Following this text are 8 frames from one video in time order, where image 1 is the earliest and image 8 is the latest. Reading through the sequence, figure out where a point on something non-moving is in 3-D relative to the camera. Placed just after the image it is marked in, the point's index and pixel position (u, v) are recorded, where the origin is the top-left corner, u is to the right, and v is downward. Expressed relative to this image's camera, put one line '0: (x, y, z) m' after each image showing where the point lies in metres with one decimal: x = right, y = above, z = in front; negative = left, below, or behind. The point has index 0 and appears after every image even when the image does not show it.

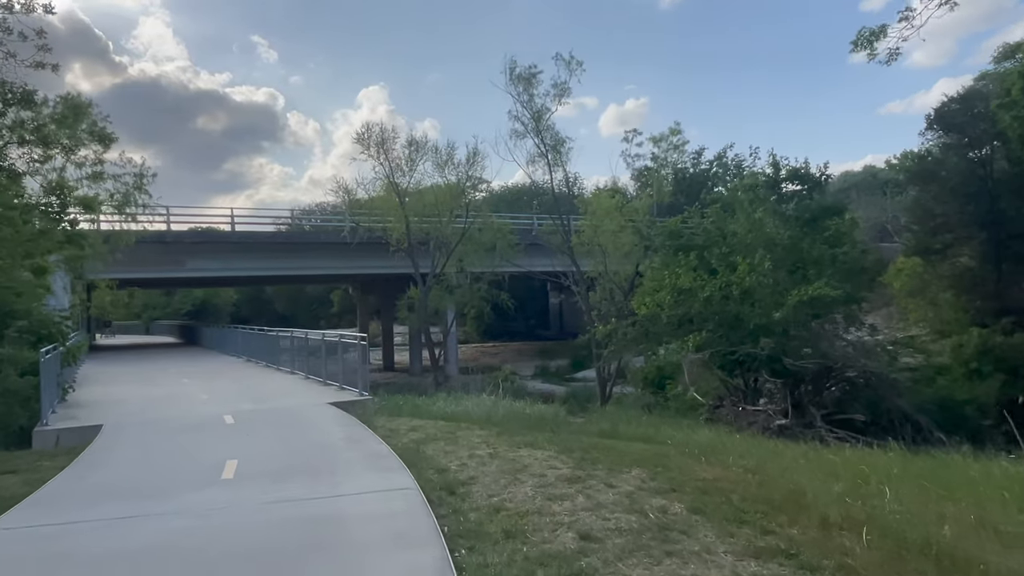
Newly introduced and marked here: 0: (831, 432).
0: (+6.5, -2.9, +19.6) m
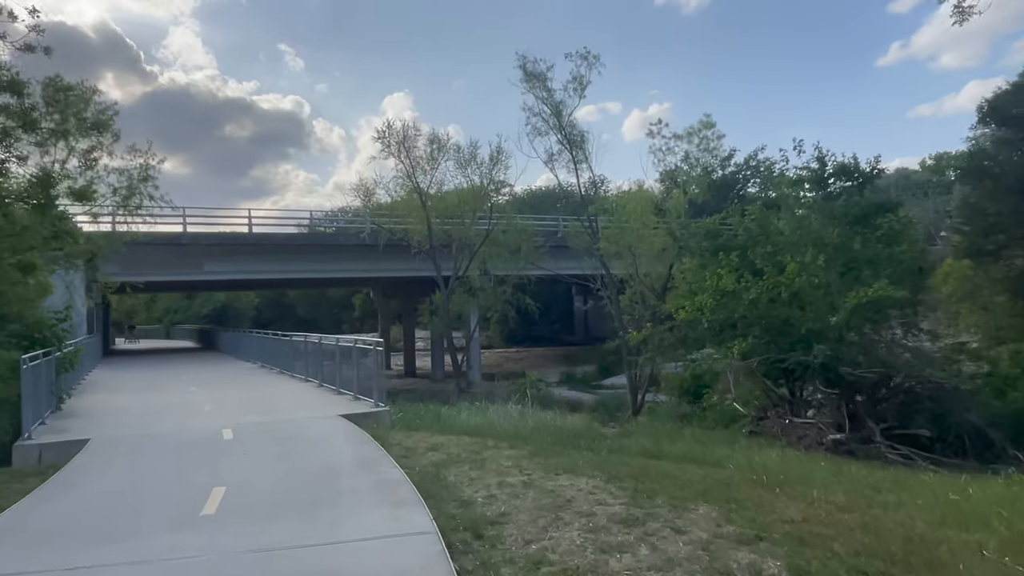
0: (+7.0, -3.0, +17.8) m
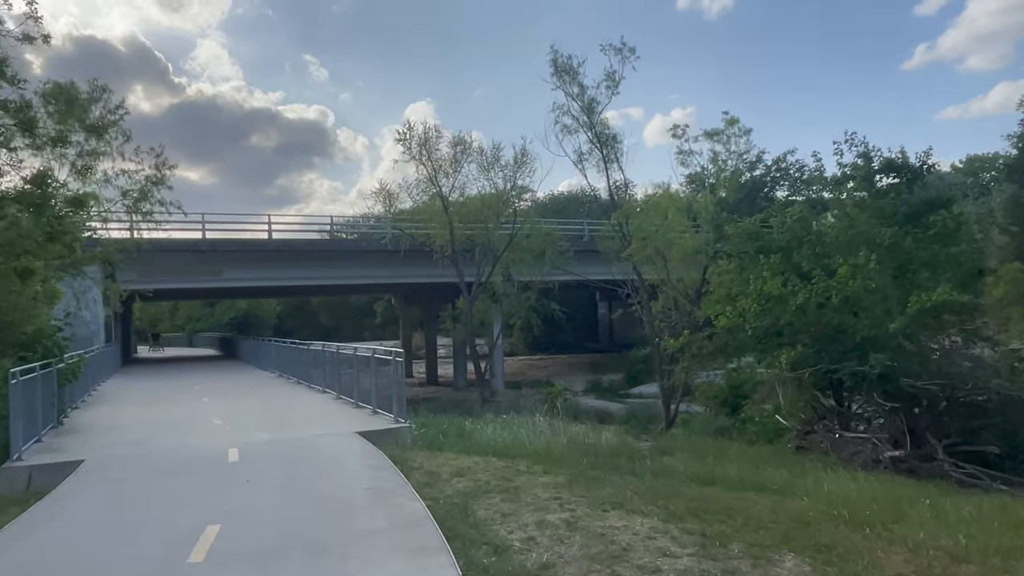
0: (+7.6, -3.0, +16.3) m
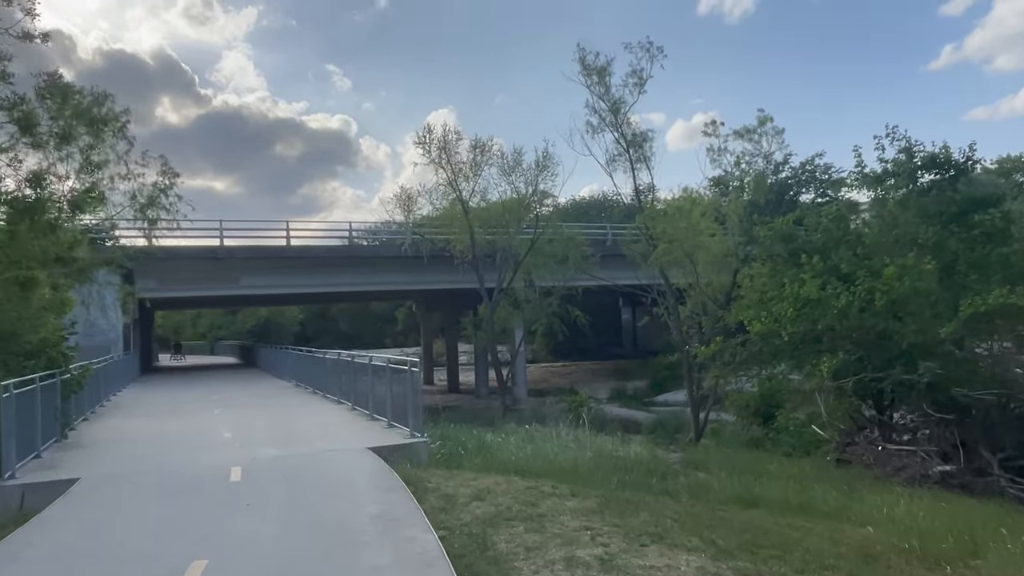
0: (+7.9, -3.1, +15.2) m
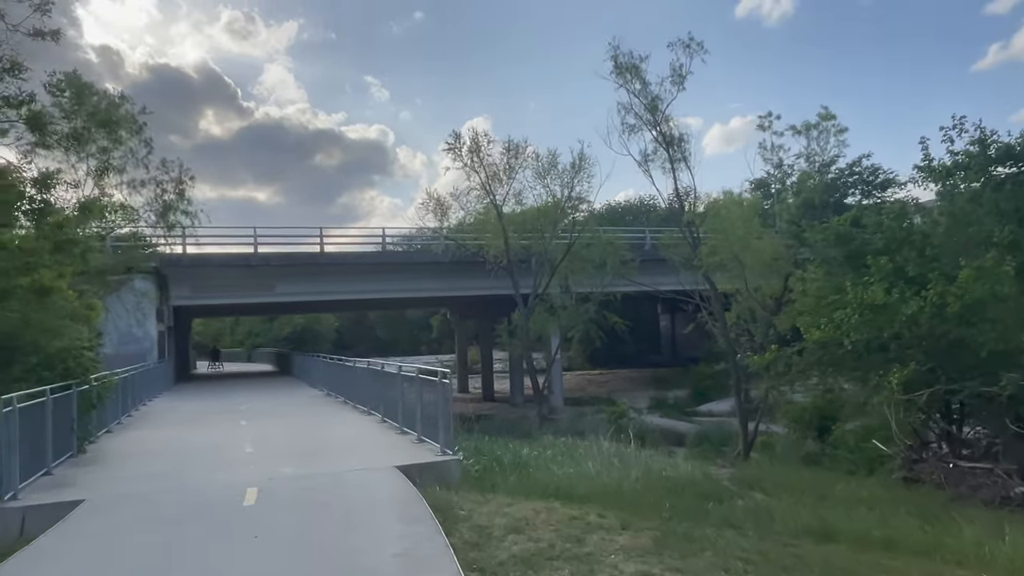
0: (+8.5, -3.1, +13.7) m
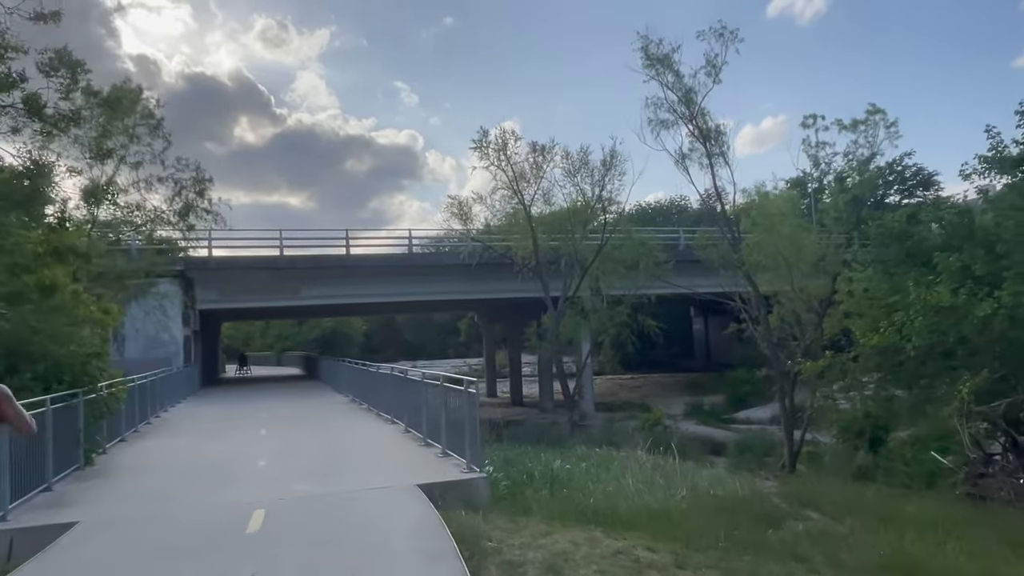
0: (+9.0, -3.1, +12.3) m
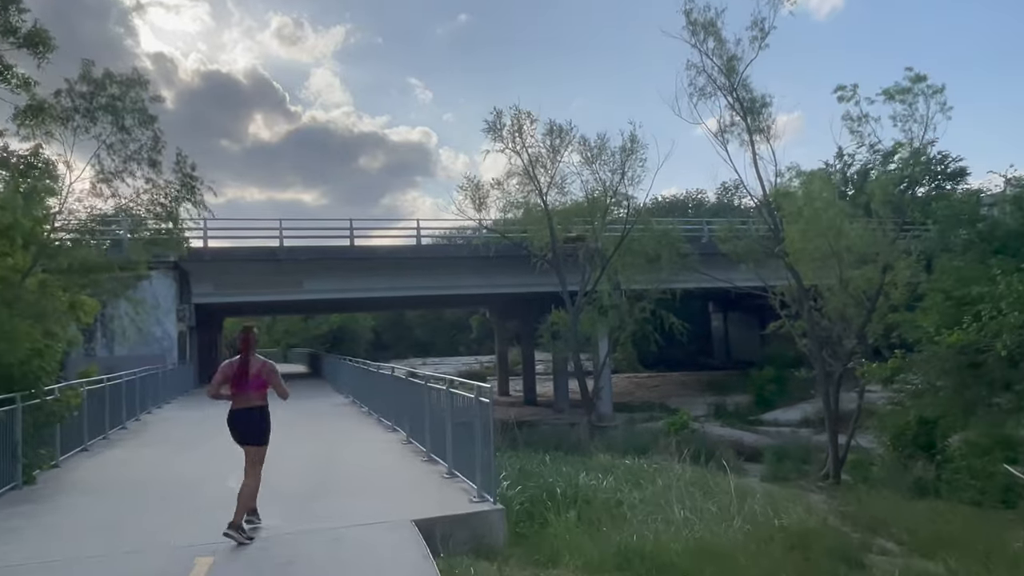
0: (+9.2, -3.0, +9.8) m
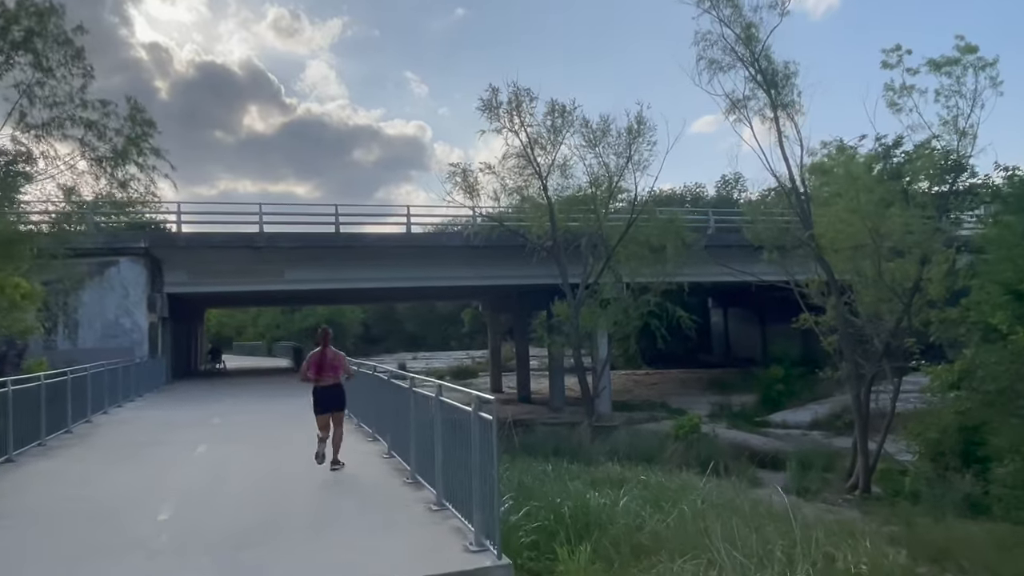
0: (+9.2, -2.9, +7.6) m
